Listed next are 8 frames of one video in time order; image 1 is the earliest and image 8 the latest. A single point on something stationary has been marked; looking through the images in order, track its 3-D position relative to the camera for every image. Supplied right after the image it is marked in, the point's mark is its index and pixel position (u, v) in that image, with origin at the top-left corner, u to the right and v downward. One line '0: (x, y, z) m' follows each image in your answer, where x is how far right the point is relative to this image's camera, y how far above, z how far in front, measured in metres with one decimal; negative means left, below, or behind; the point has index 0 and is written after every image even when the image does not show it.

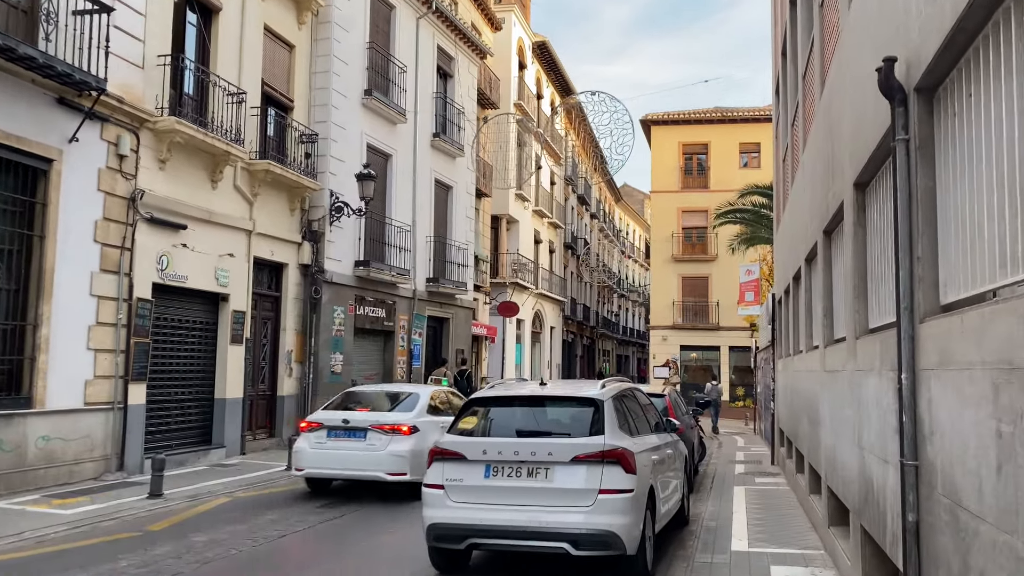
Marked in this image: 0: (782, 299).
0: (+4.7, -0.2, +15.0) m
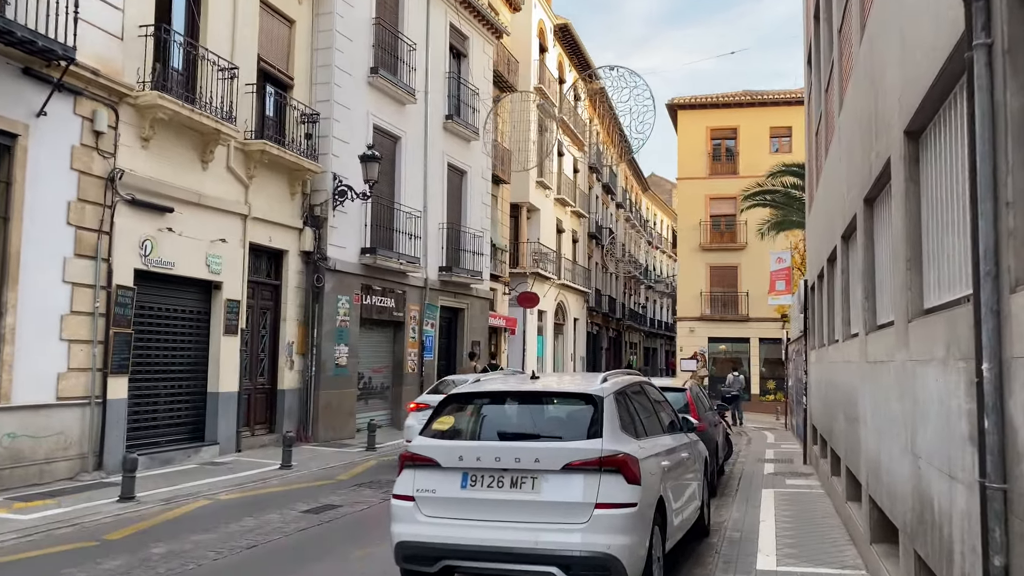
0: (+4.9, 0.0, +13.9) m
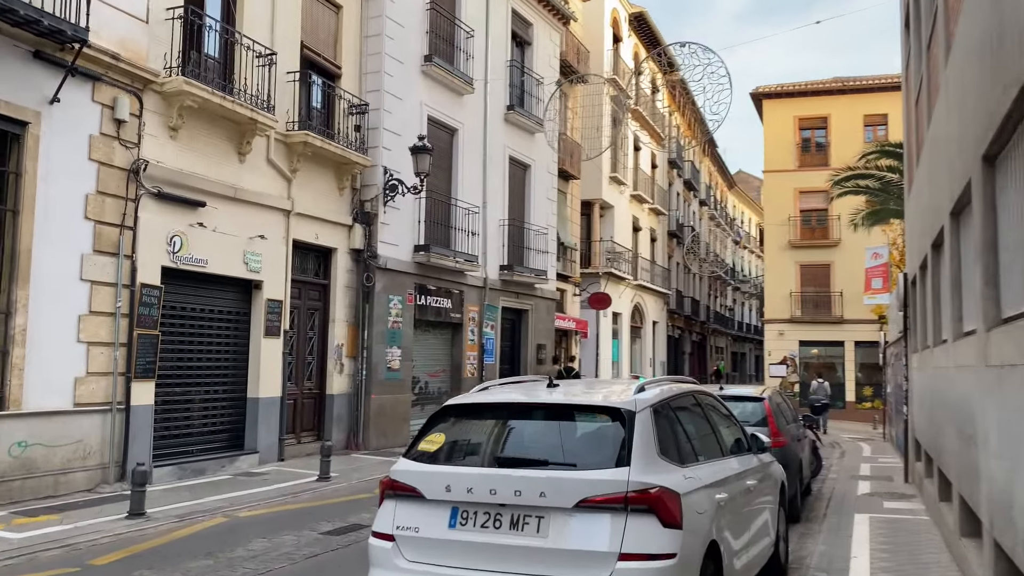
0: (+5.8, +0.1, +12.2) m
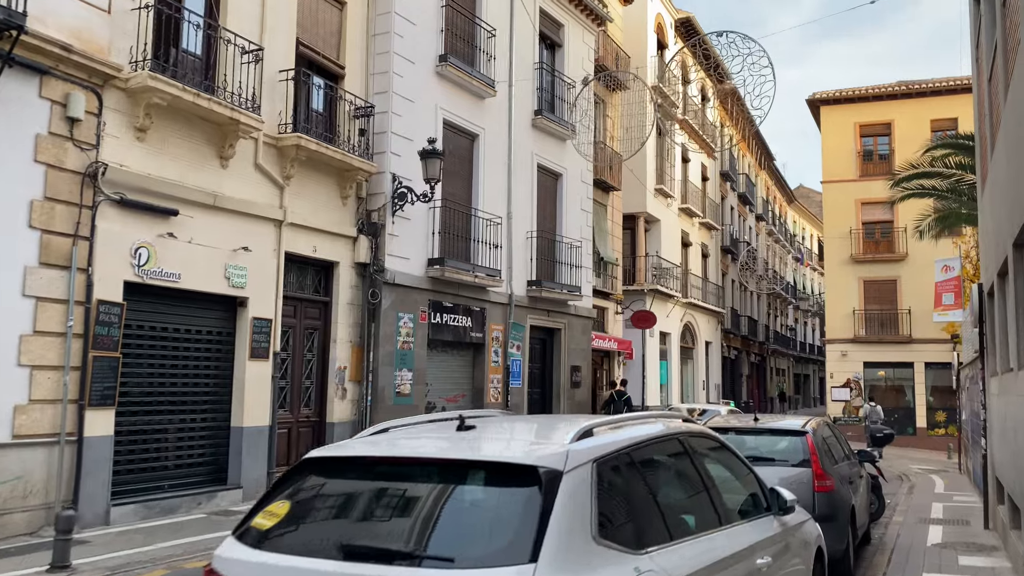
0: (+5.9, -0.1, +10.5) m
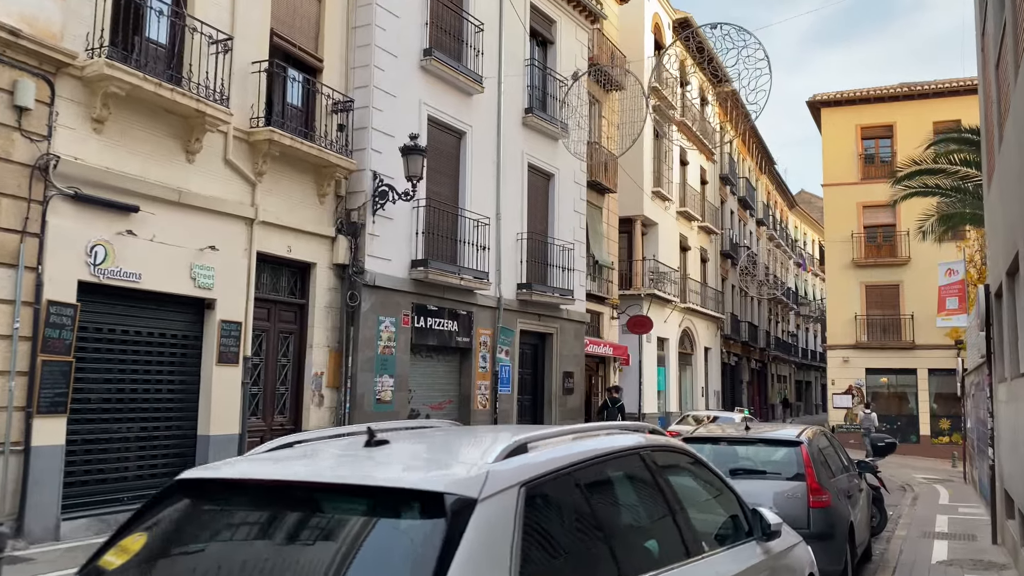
0: (+5.7, -0.1, +9.9) m
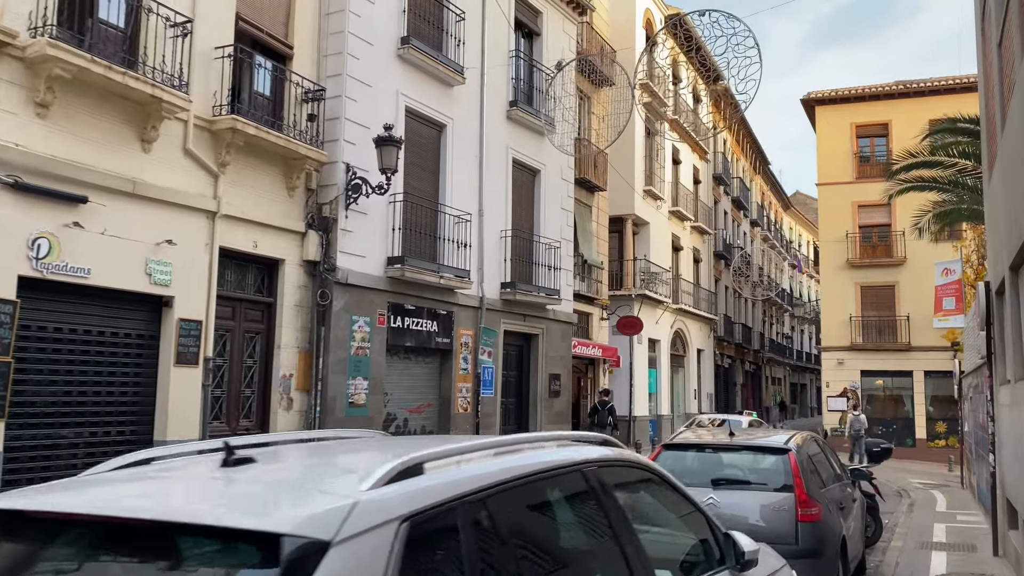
0: (+5.4, -0.1, +9.3) m
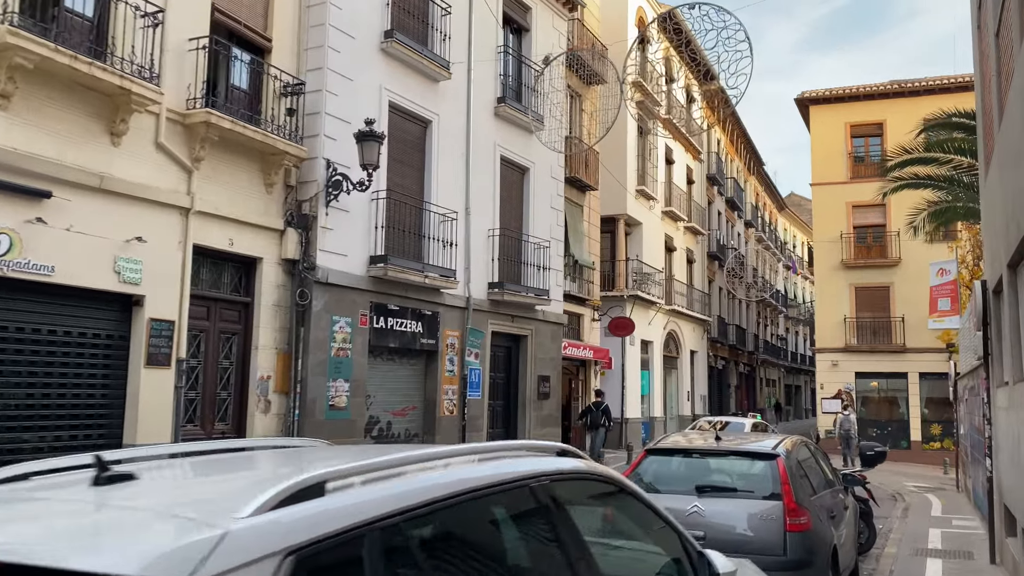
0: (+5.2, 0.0, +9.1) m
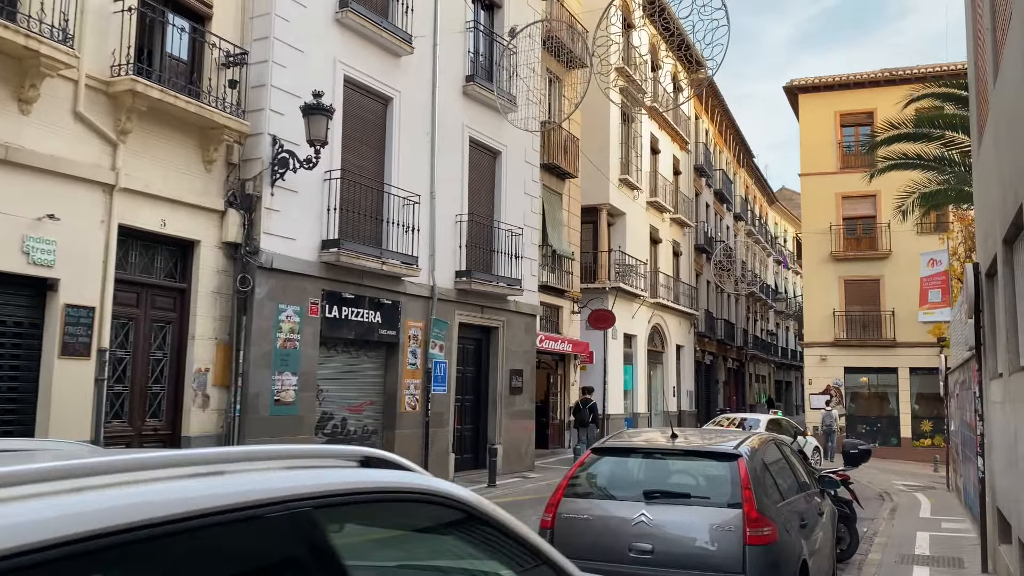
0: (+4.7, +0.1, +8.3) m
